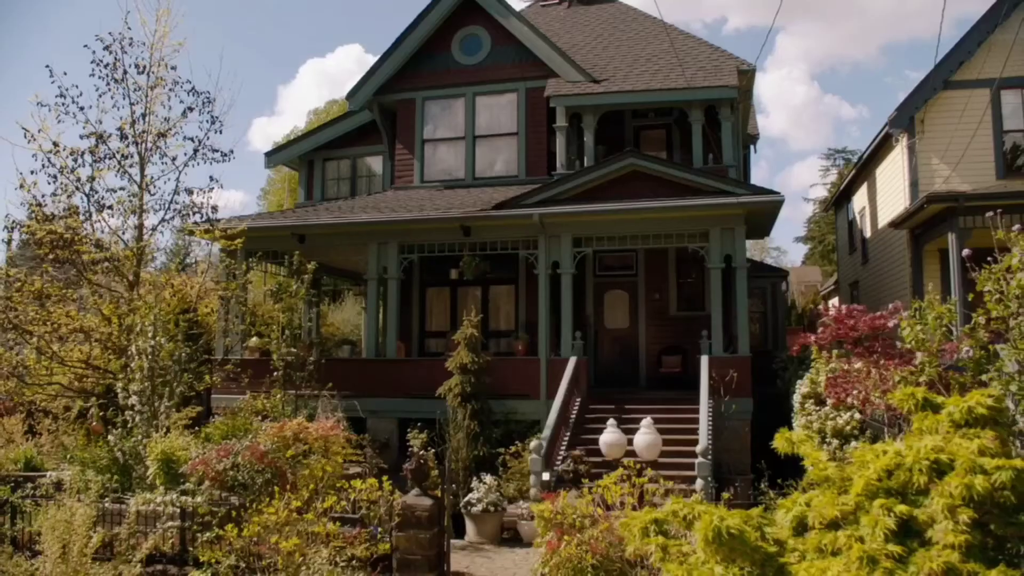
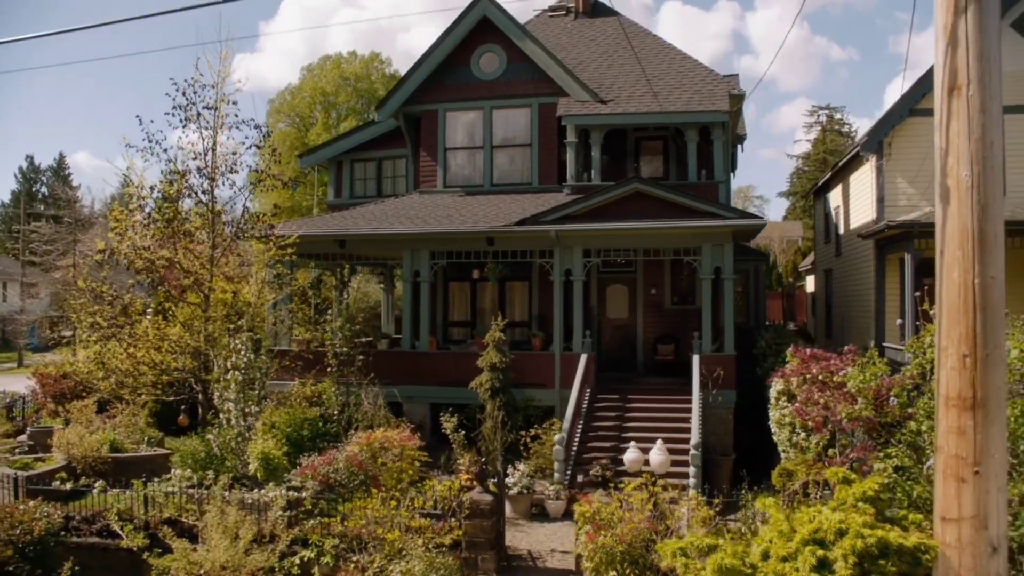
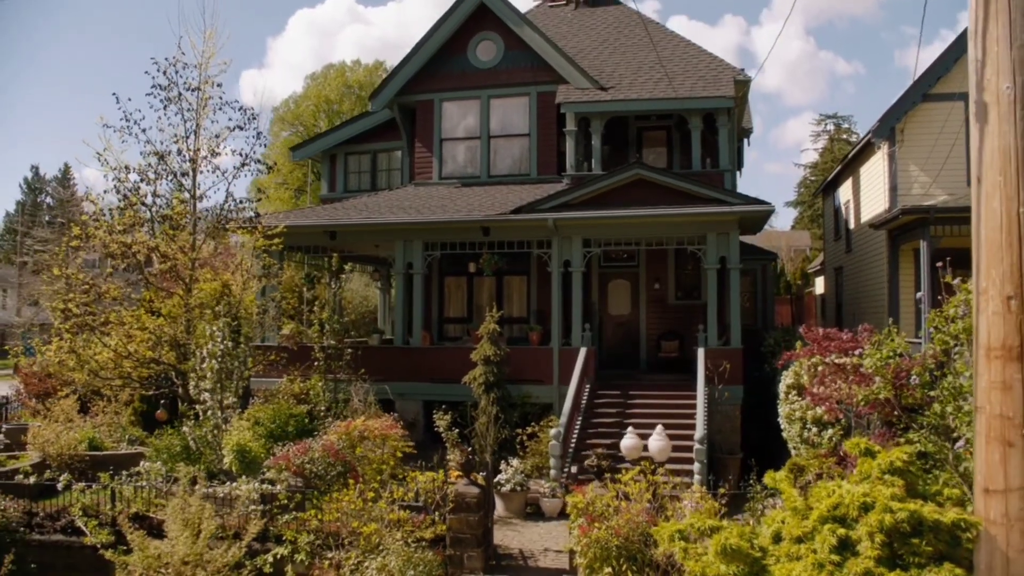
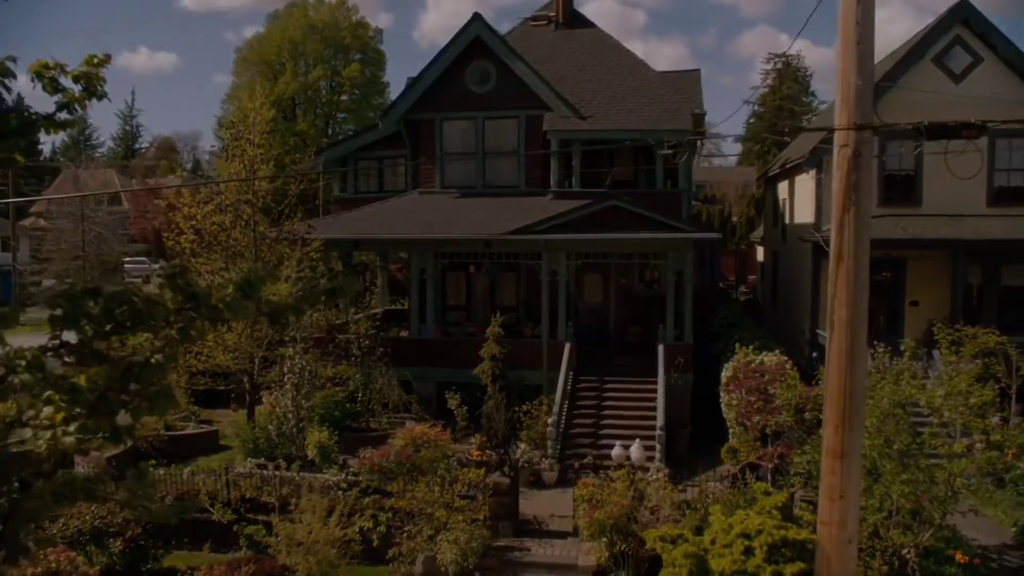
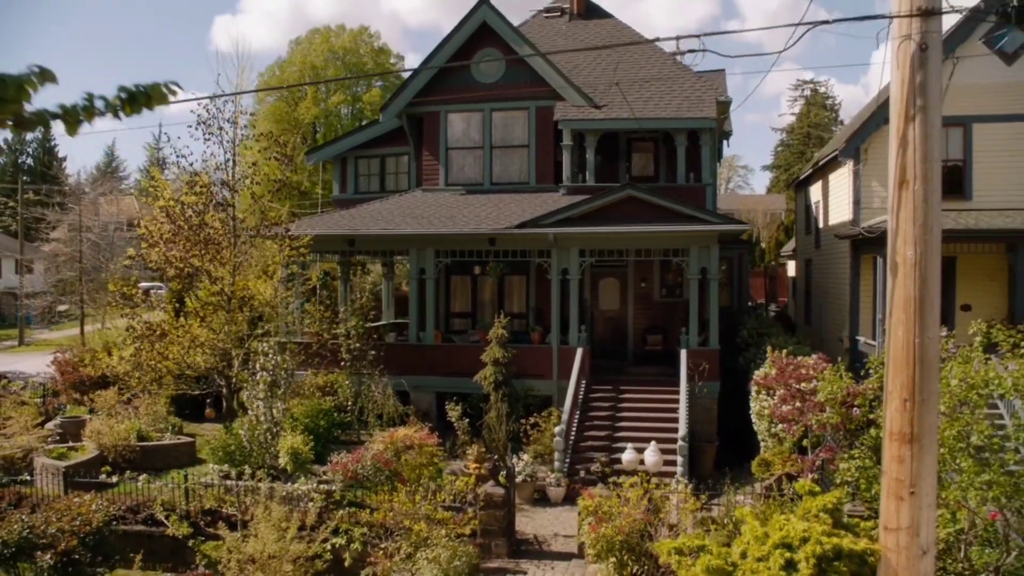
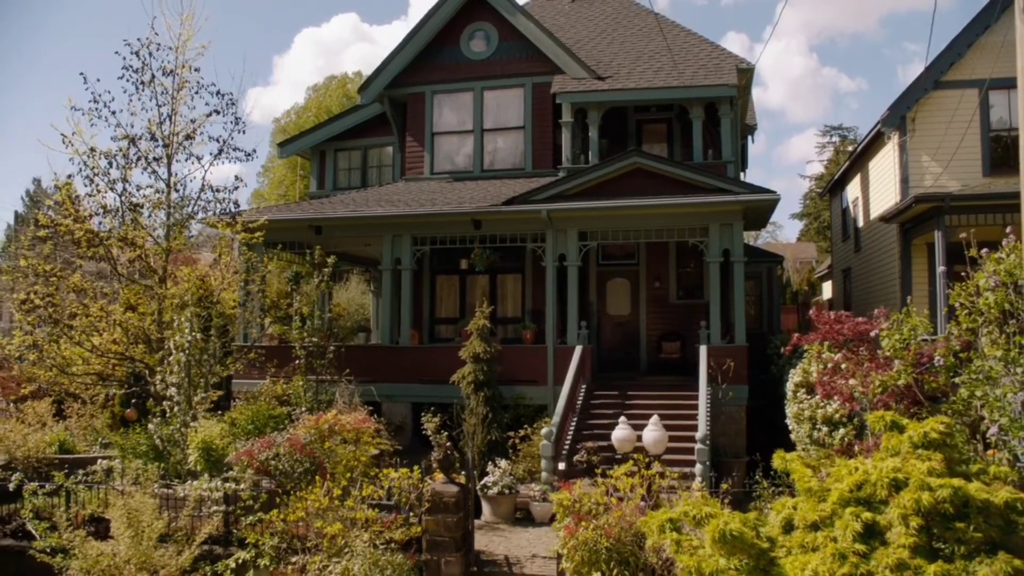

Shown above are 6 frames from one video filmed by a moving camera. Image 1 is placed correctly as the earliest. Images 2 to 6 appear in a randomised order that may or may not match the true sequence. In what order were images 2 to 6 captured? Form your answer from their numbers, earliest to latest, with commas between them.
6, 3, 2, 5, 4
